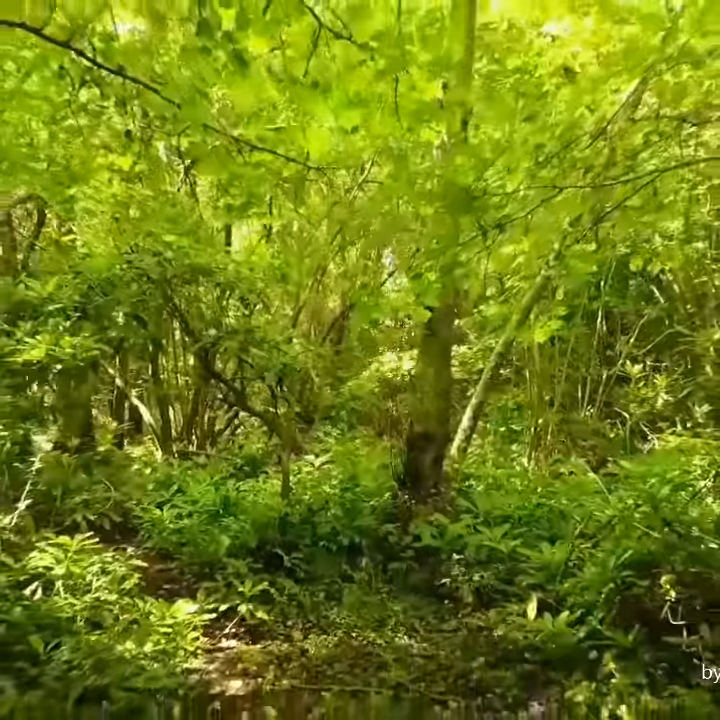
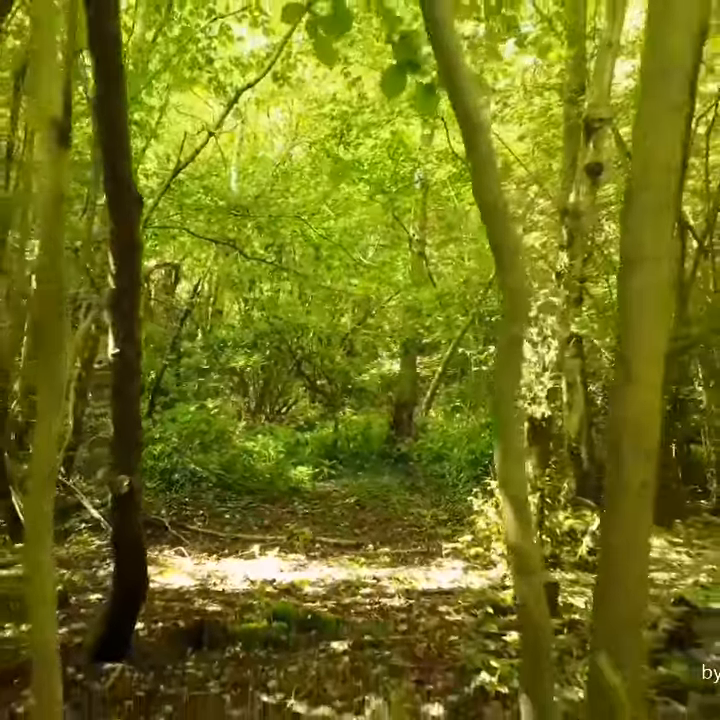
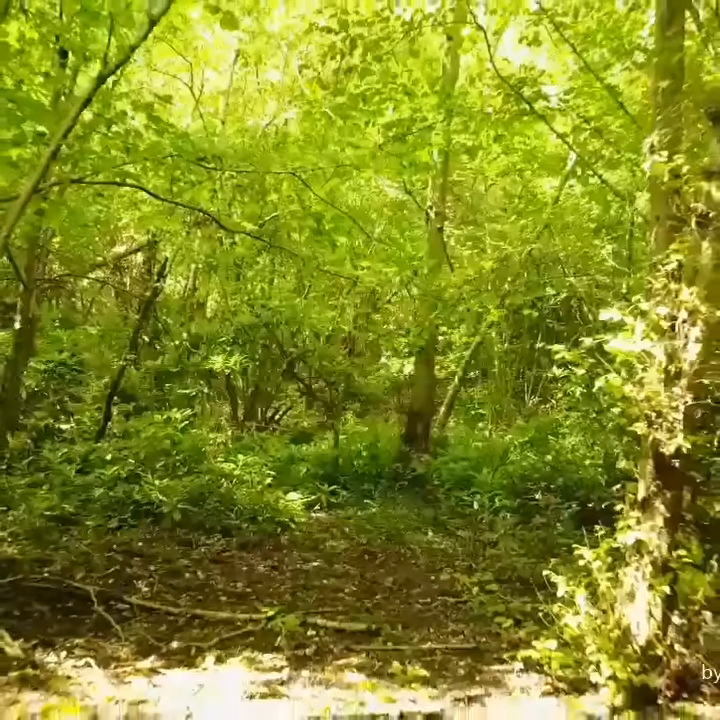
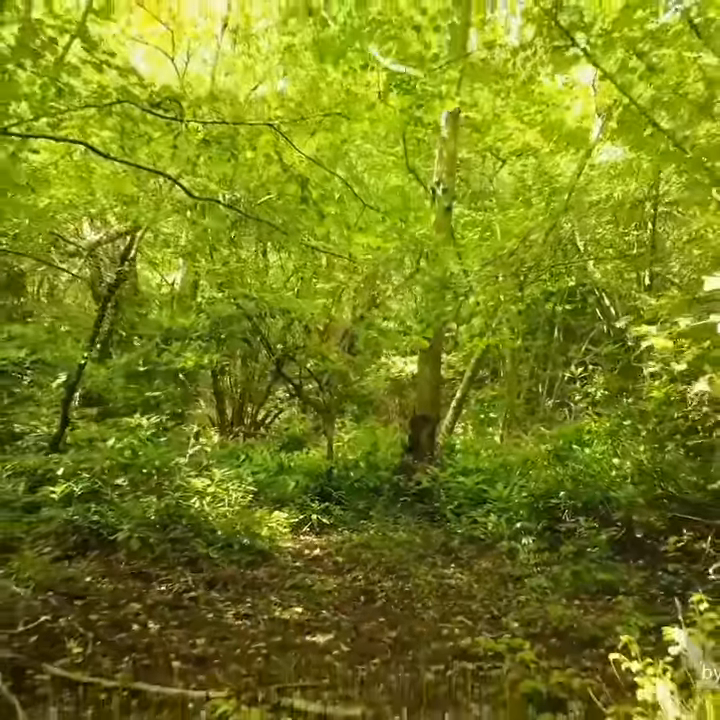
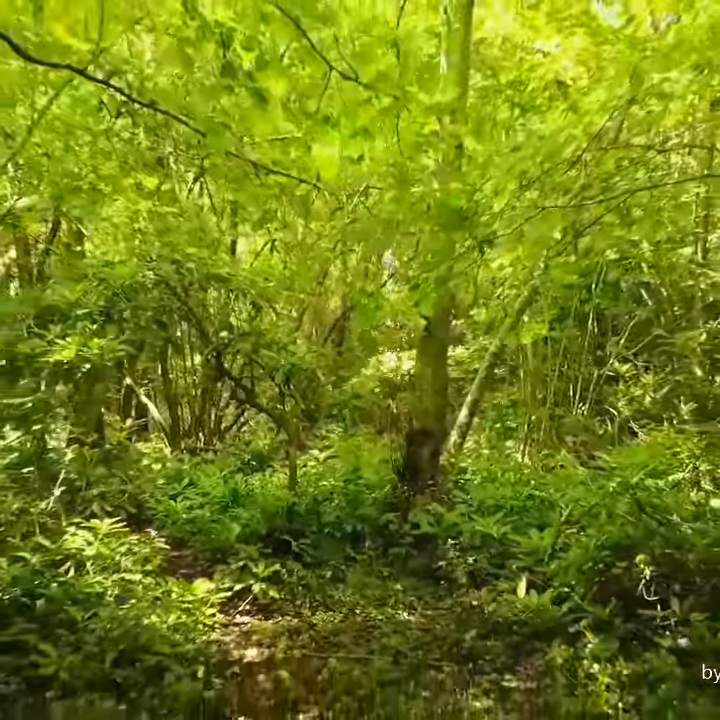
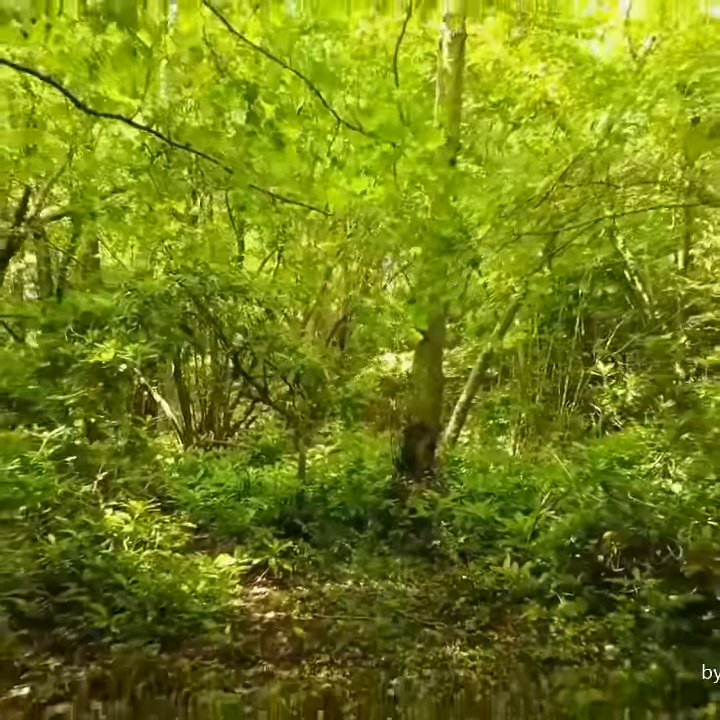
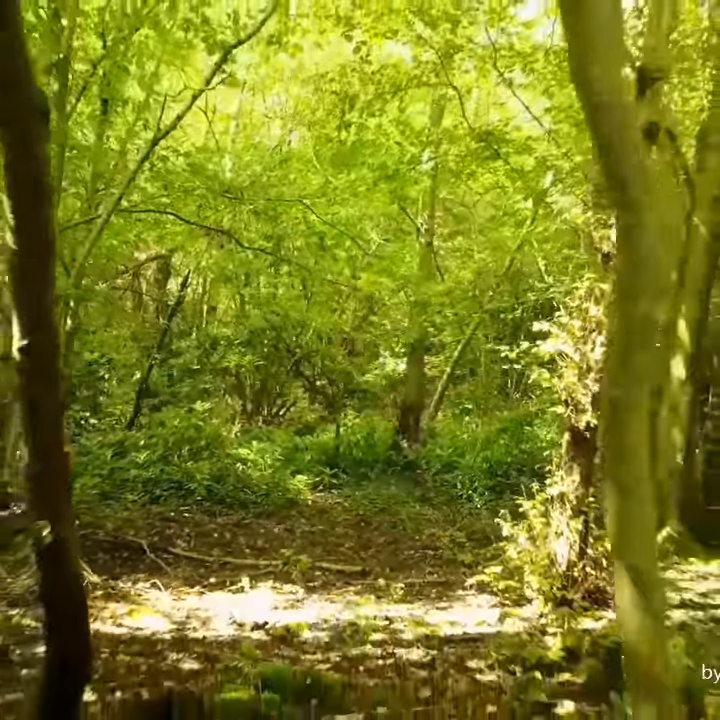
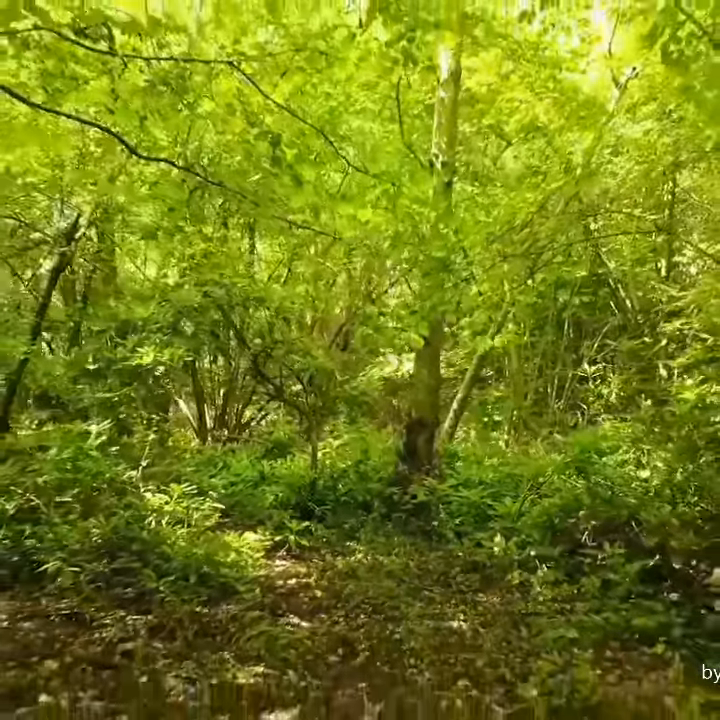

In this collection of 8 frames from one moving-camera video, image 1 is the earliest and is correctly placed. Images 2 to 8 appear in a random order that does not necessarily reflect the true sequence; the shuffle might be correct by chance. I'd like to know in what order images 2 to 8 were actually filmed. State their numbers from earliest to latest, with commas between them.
5, 6, 8, 4, 3, 7, 2
